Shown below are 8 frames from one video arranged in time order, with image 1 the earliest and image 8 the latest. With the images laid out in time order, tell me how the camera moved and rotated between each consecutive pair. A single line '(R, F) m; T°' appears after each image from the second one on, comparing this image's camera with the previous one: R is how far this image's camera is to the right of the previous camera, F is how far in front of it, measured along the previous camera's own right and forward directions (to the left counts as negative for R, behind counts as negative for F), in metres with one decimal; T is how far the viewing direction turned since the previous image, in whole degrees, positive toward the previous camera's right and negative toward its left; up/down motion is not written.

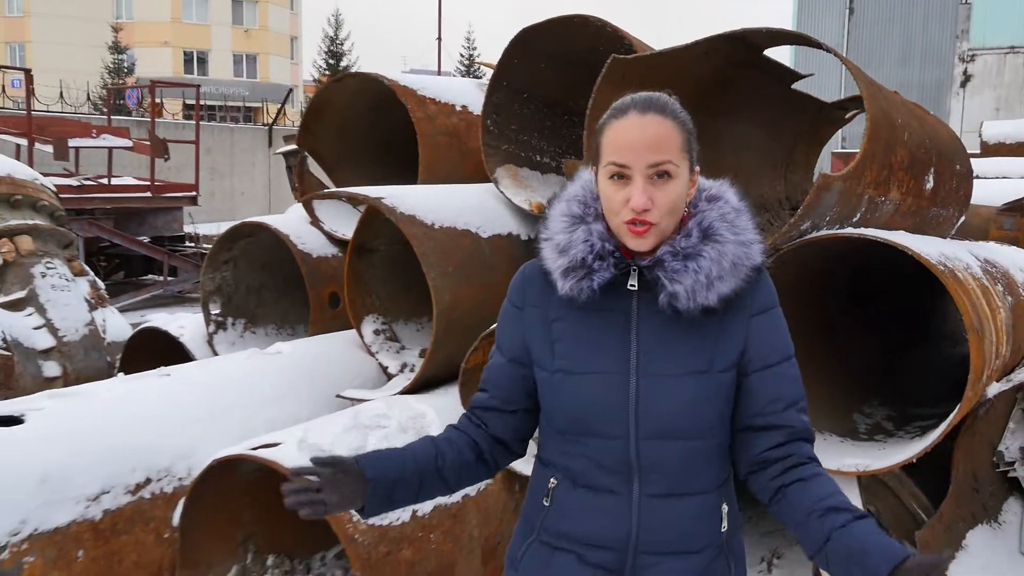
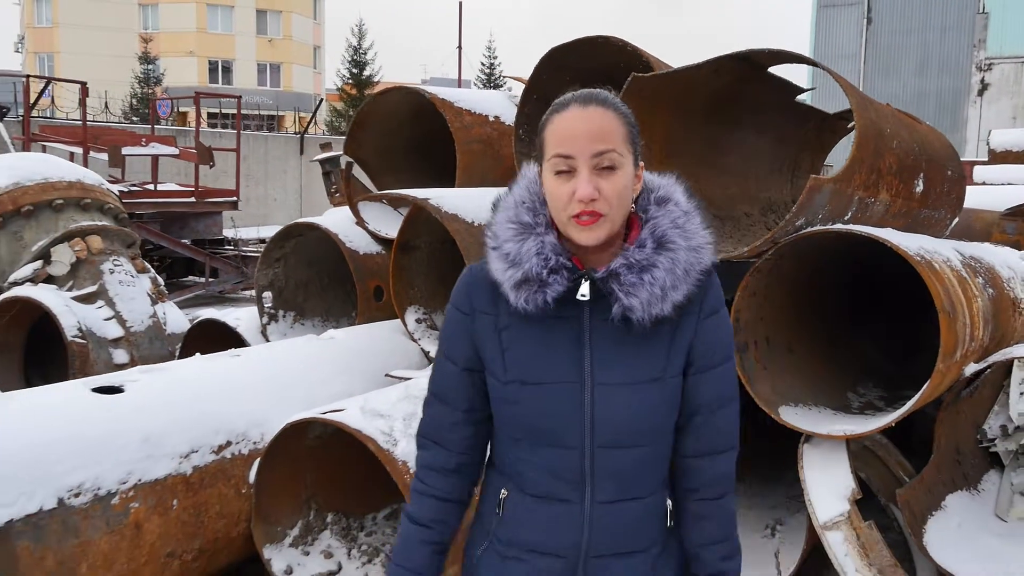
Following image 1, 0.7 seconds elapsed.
(0.0, -0.3) m; -1°
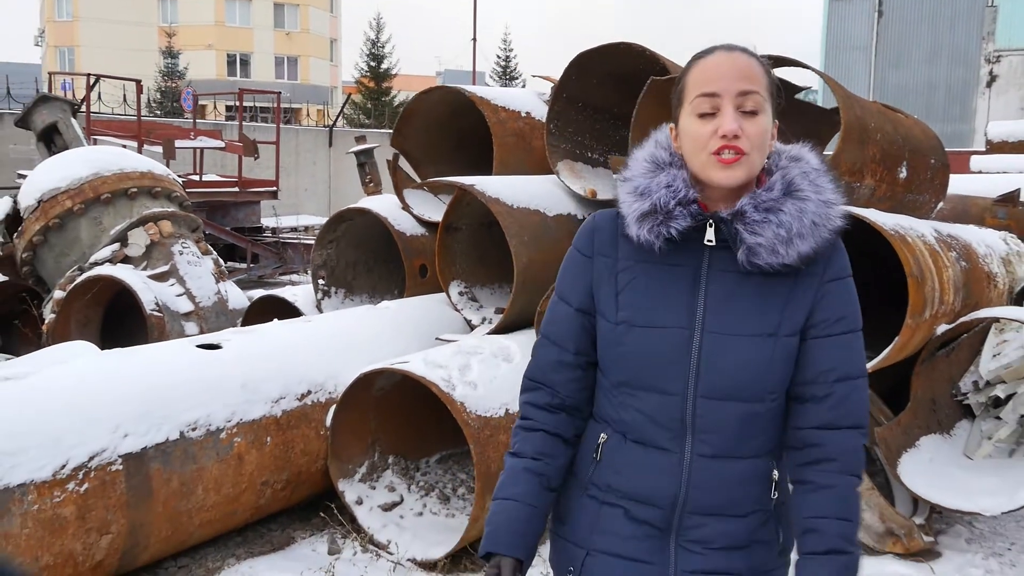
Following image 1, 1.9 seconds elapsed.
(-0.1, -0.5) m; -1°
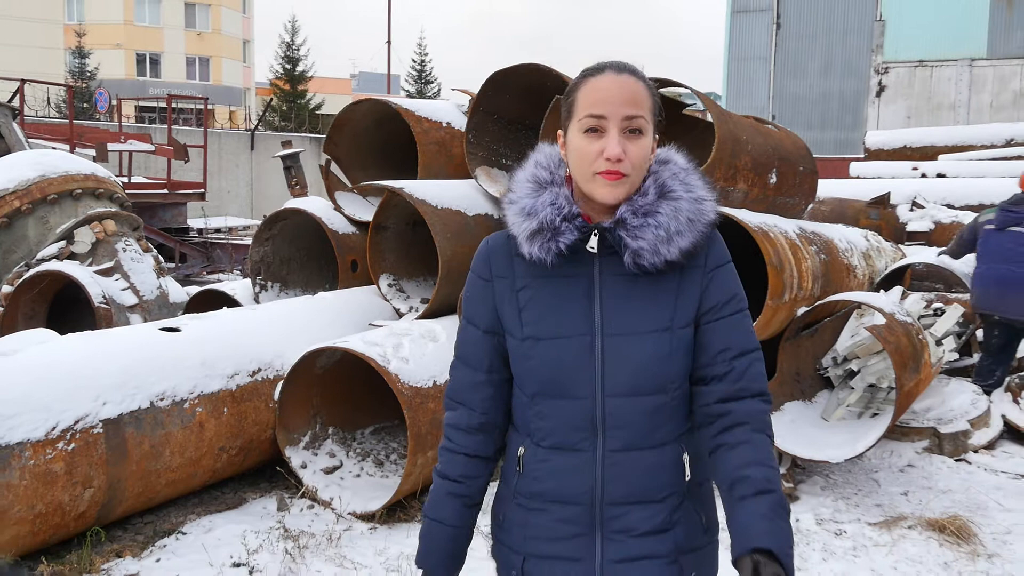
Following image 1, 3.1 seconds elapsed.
(0.0, -0.5) m; +5°
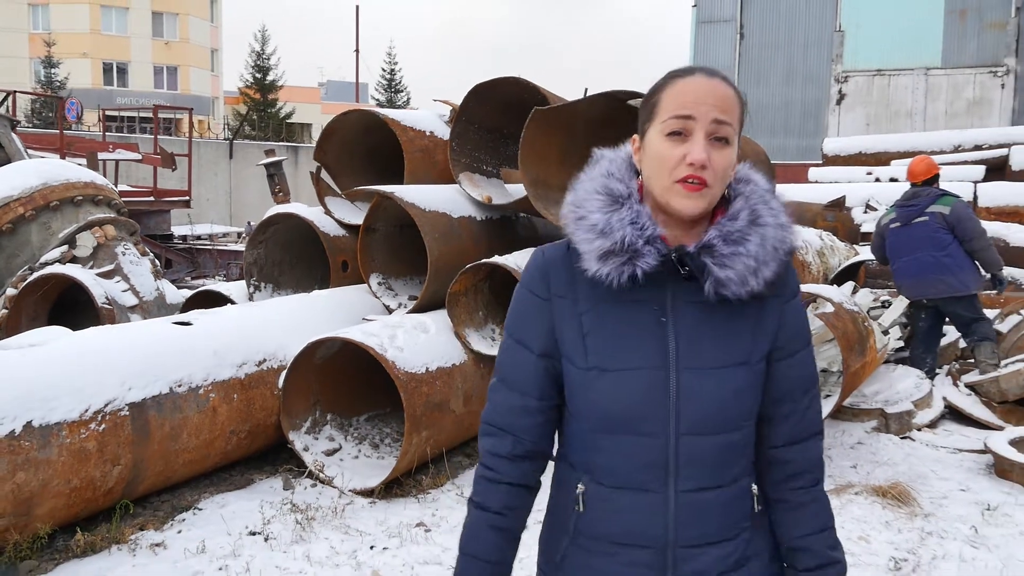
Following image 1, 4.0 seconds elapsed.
(-0.1, -0.3) m; +2°
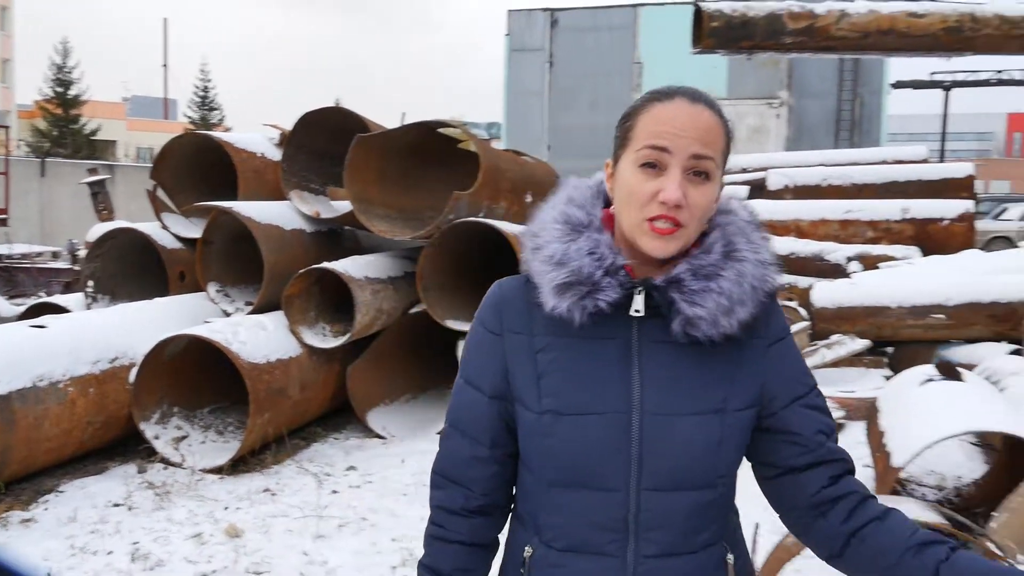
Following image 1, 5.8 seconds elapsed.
(0.0, -0.7) m; +11°
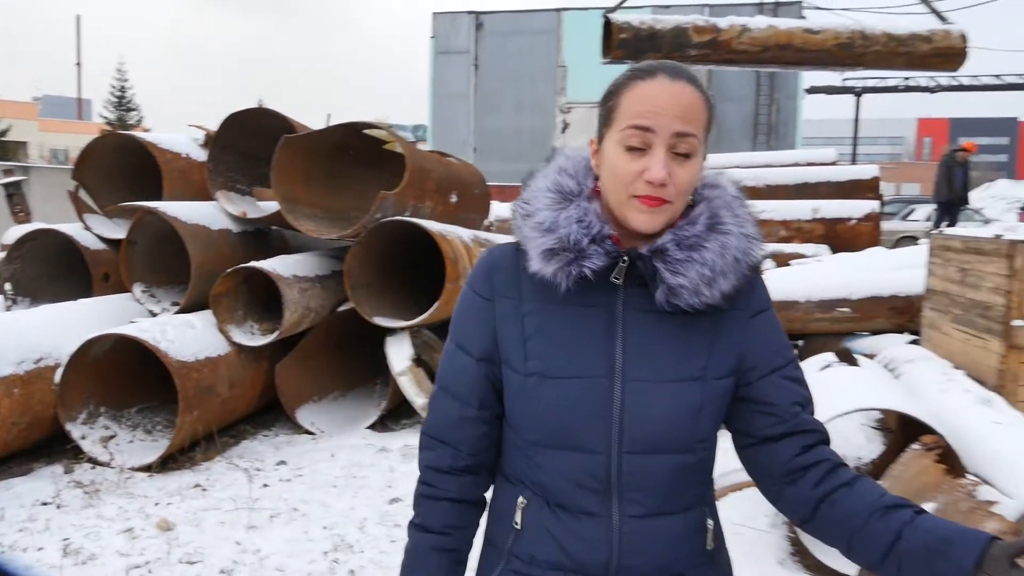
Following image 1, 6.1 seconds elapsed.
(0.0, -0.1) m; +4°
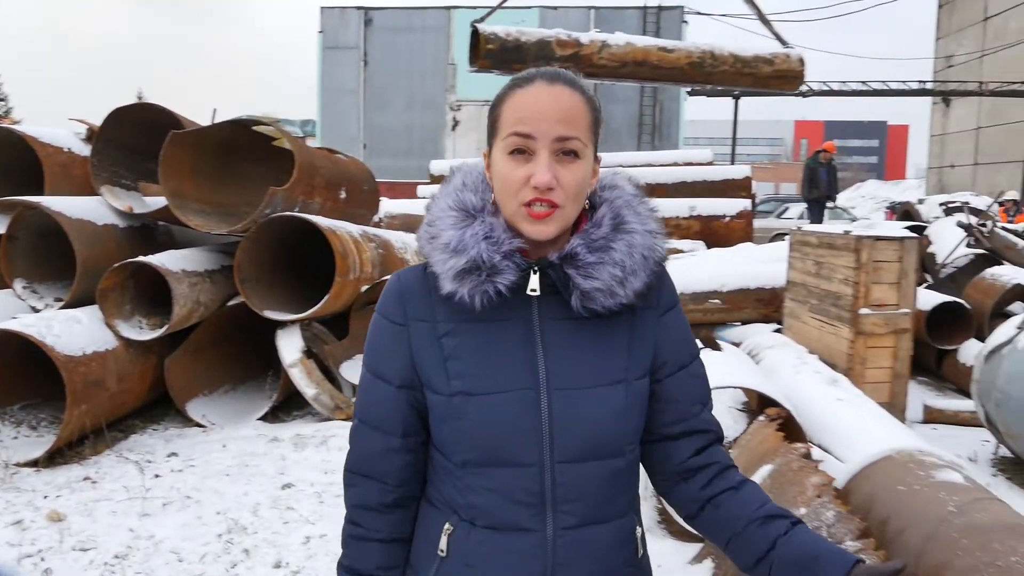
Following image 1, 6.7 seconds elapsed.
(0.0, -0.2) m; +7°
